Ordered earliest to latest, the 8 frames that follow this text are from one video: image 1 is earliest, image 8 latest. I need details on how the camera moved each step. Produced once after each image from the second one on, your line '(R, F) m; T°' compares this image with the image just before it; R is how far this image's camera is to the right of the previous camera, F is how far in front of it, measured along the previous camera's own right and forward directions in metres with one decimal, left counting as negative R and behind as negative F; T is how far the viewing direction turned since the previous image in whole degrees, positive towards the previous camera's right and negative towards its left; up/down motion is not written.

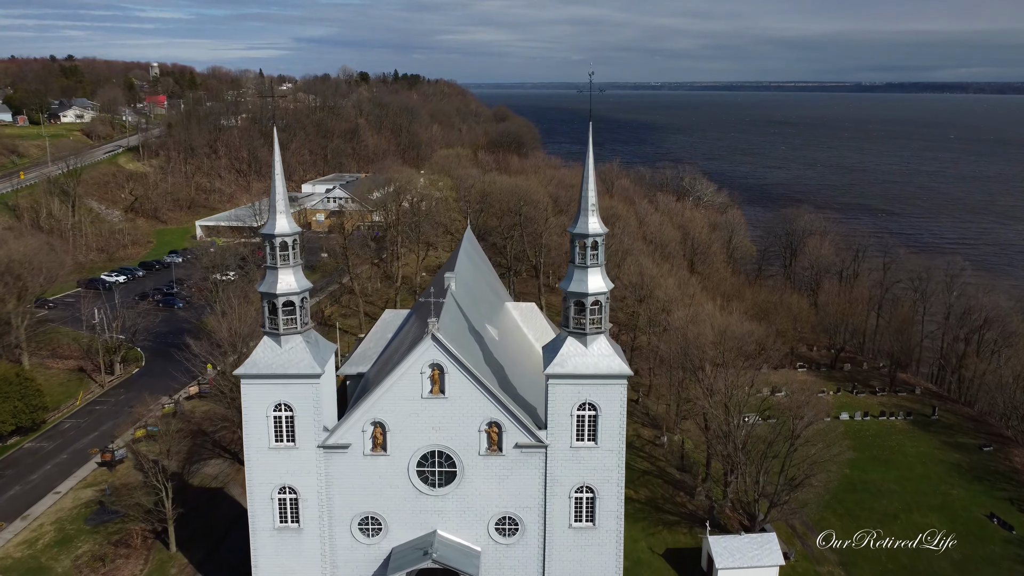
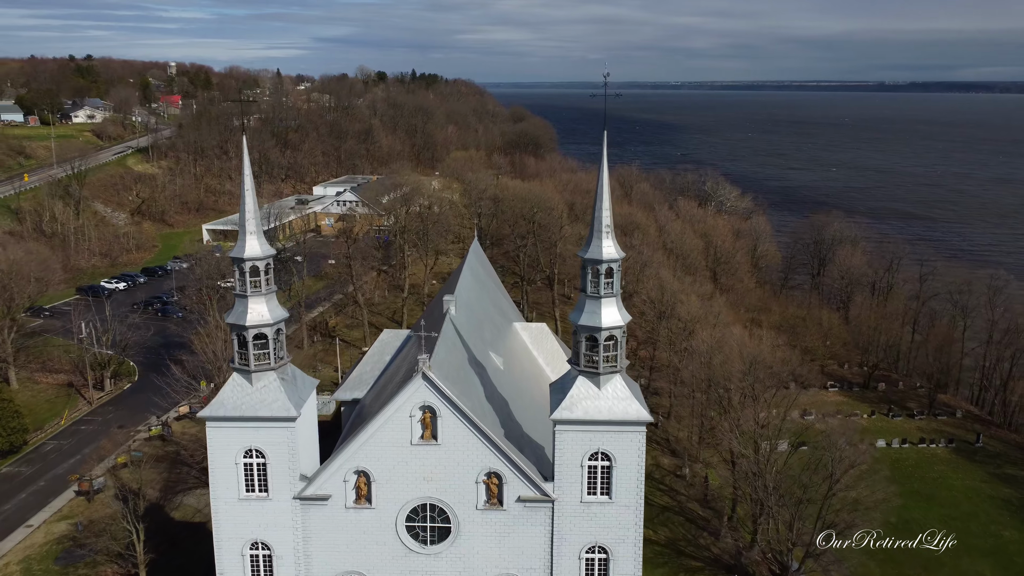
(+0.4, +3.0) m; -1°
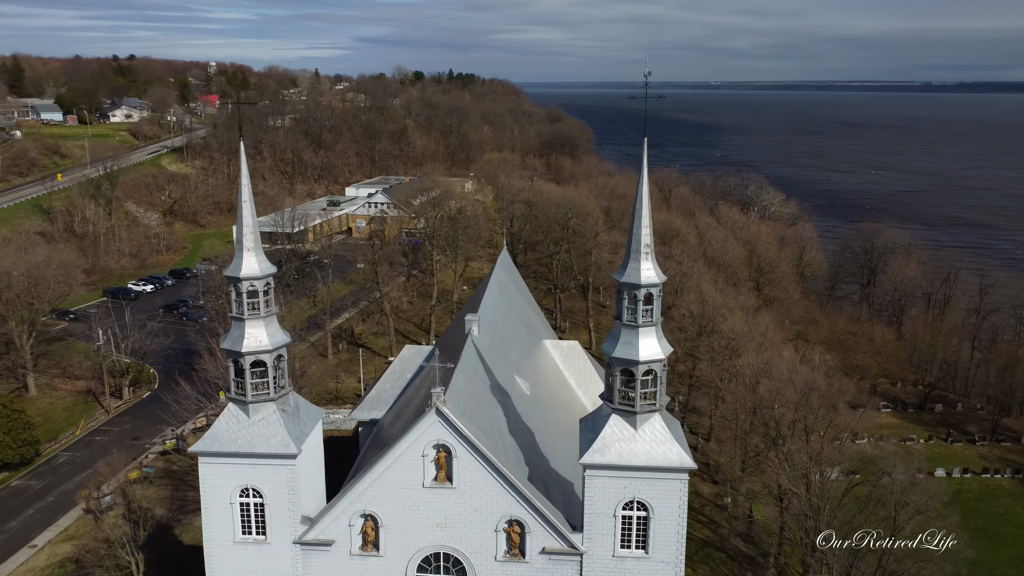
(+0.2, +2.3) m; -3°
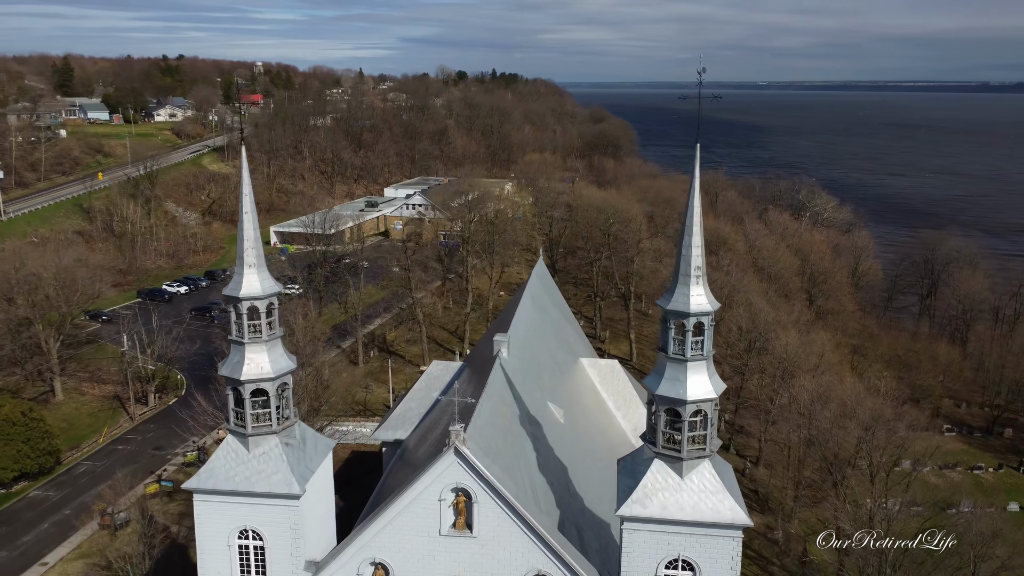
(+0.2, +2.2) m; -3°
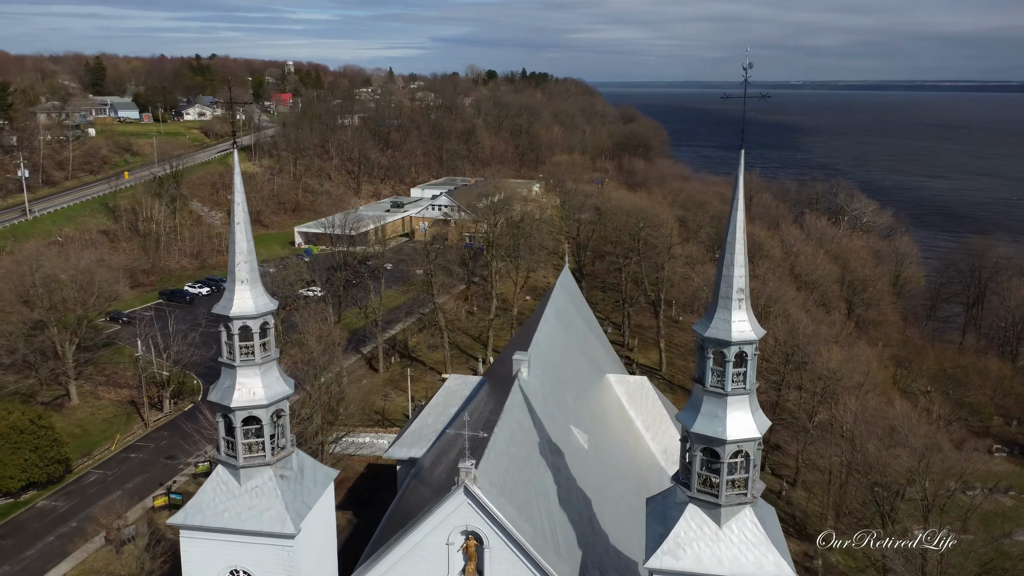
(+0.2, +1.7) m; -2°
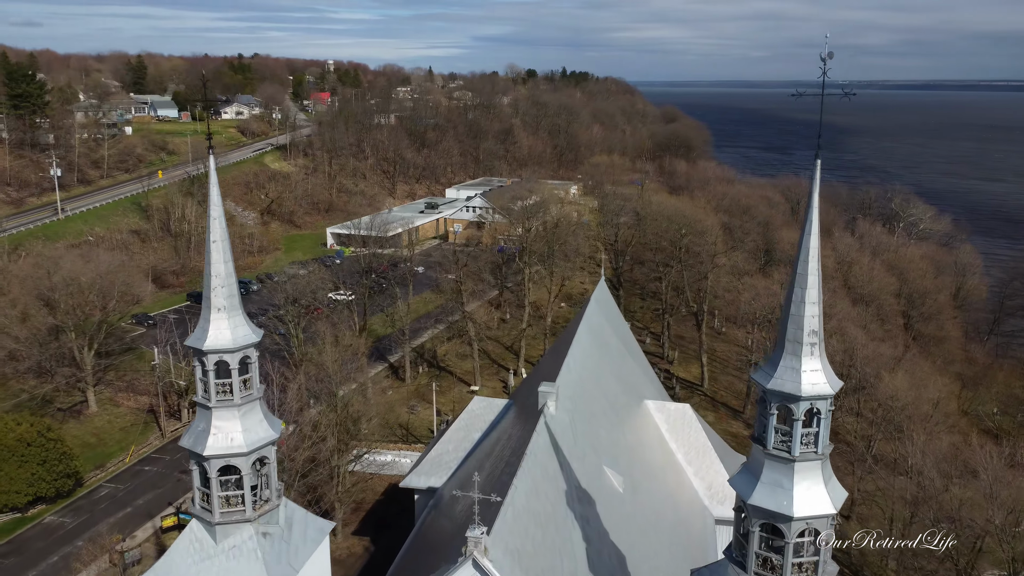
(+0.3, +2.4) m; -3°
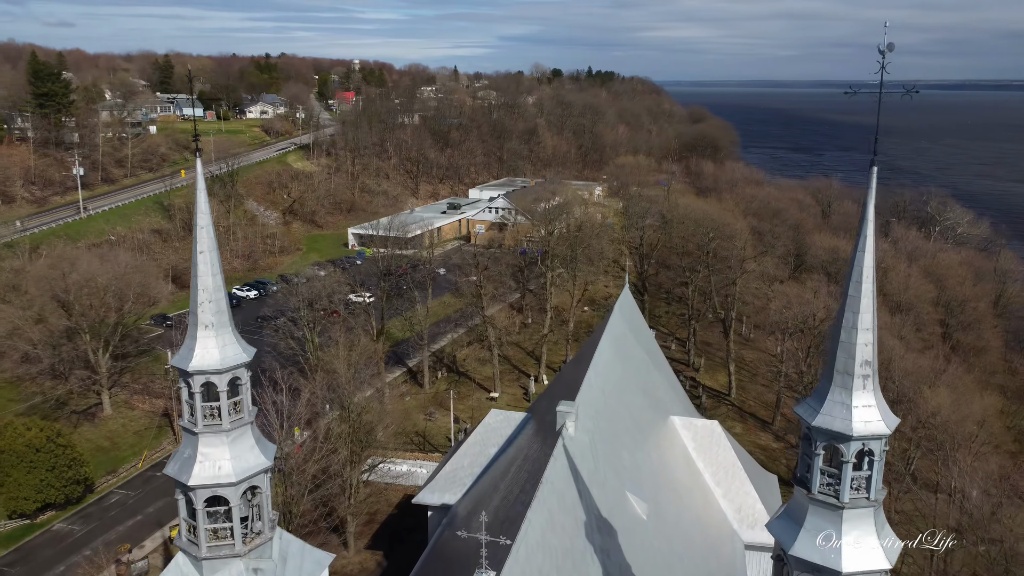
(+0.1, +1.2) m; -2°
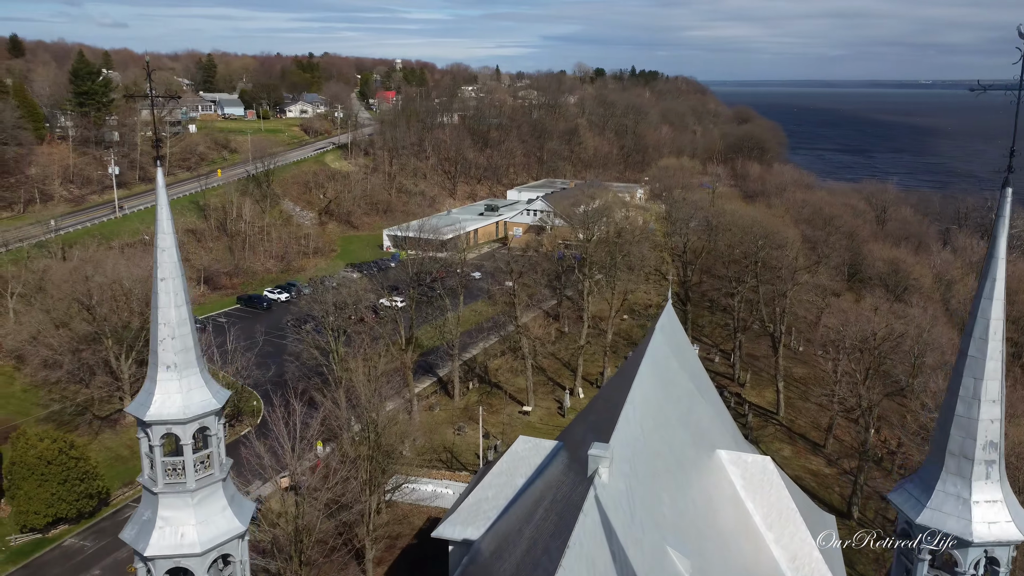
(+0.2, +2.1) m; -3°
